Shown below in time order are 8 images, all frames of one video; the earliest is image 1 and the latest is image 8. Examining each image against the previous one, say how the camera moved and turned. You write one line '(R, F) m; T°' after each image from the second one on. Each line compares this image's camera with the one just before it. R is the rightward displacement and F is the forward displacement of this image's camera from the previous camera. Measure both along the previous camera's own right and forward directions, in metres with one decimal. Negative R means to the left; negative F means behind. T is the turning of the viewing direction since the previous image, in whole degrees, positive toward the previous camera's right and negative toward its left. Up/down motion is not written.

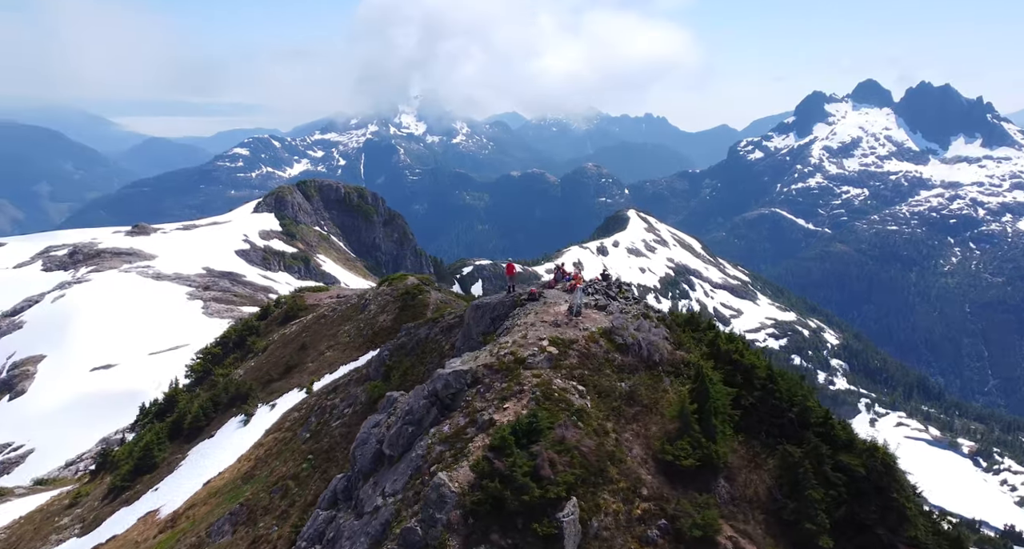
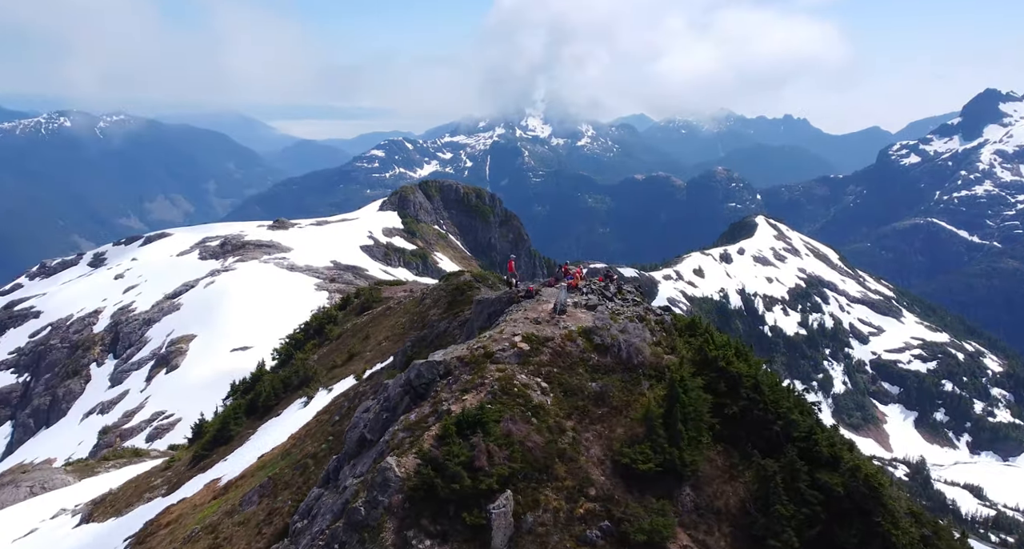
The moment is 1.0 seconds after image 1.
(+5.2, 0.0) m; -9°
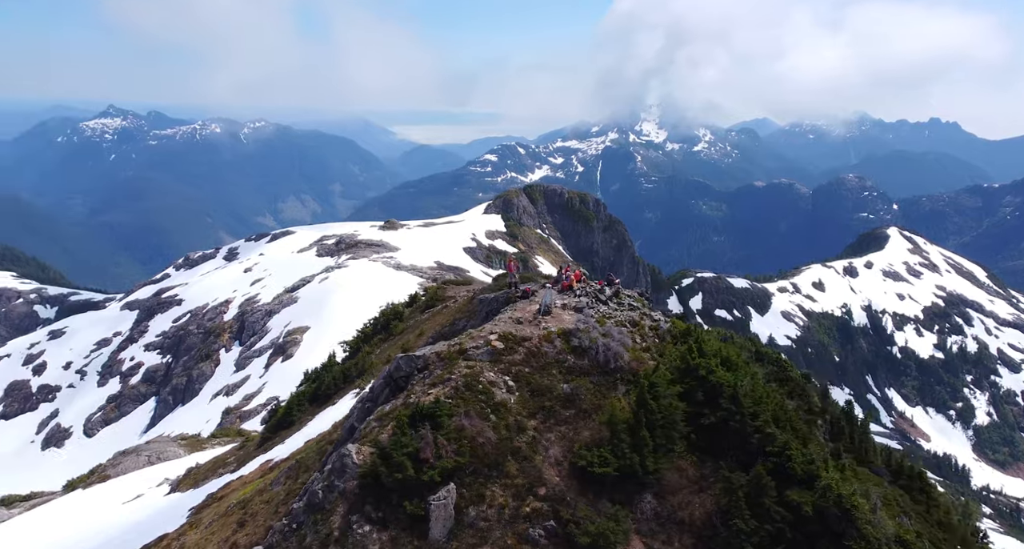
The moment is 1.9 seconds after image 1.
(+4.8, -0.1) m; -8°
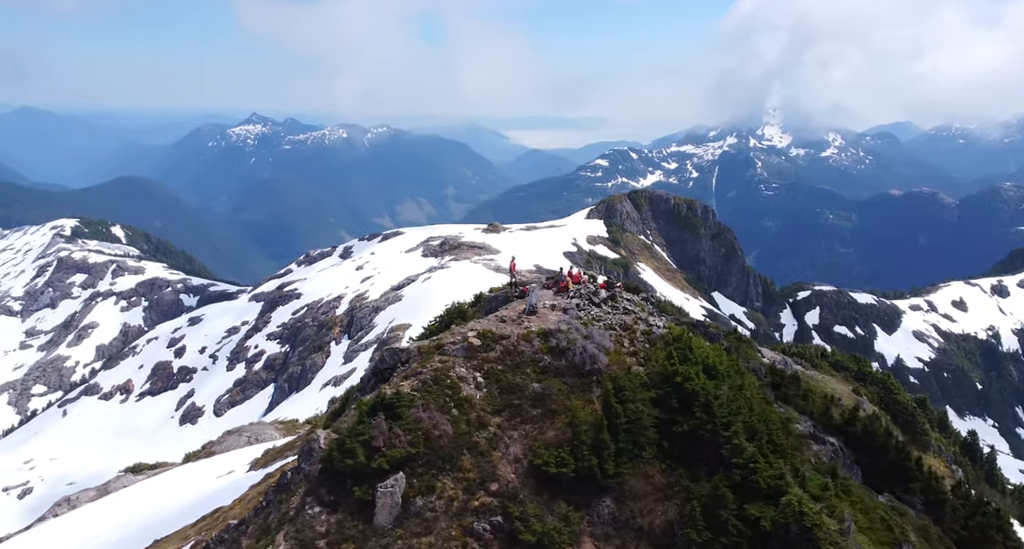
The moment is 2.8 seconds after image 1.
(+4.8, 0.0) m; -8°
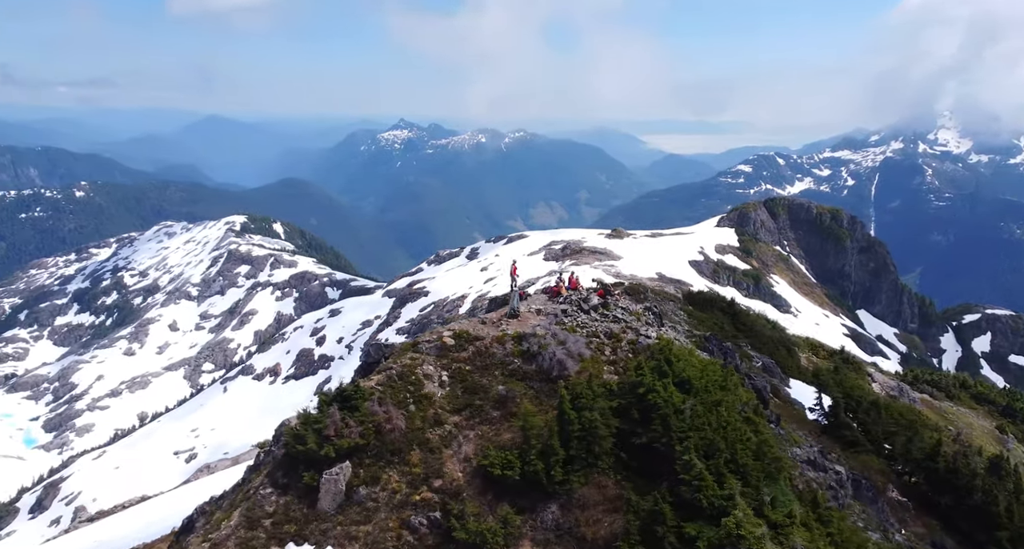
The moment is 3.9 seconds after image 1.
(+5.6, +0.2) m; -9°
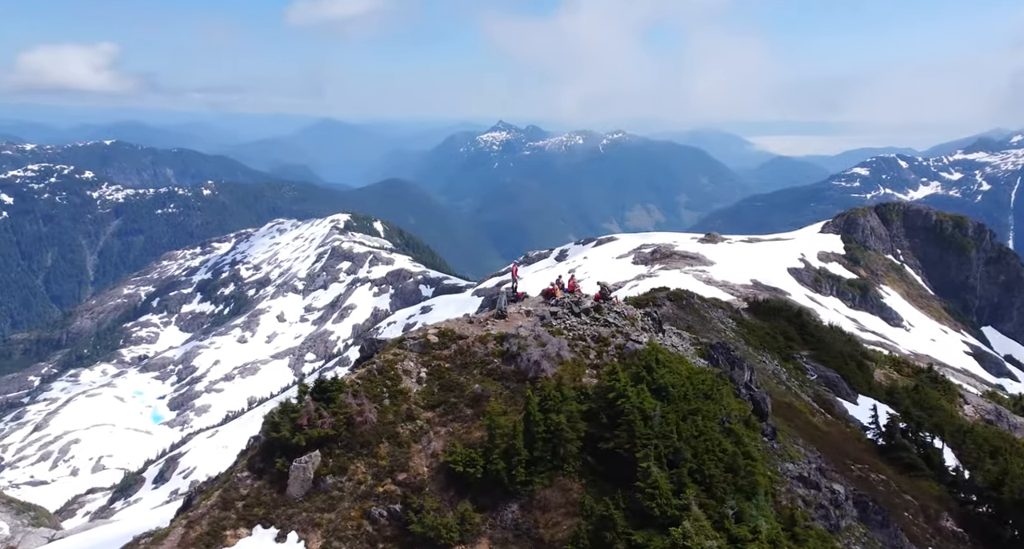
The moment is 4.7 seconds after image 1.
(+3.9, 0.0) m; -6°
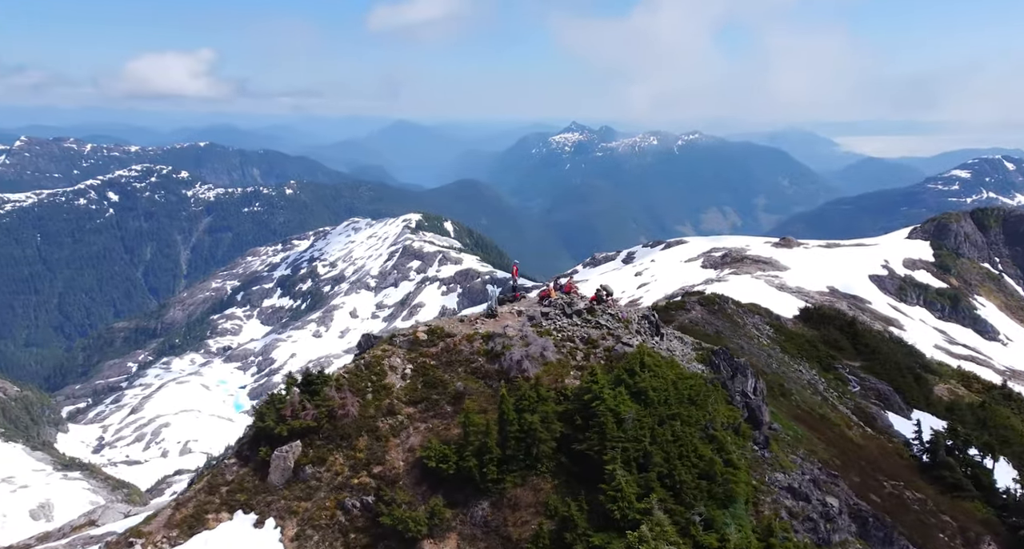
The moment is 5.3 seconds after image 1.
(+3.0, -0.1) m; -5°
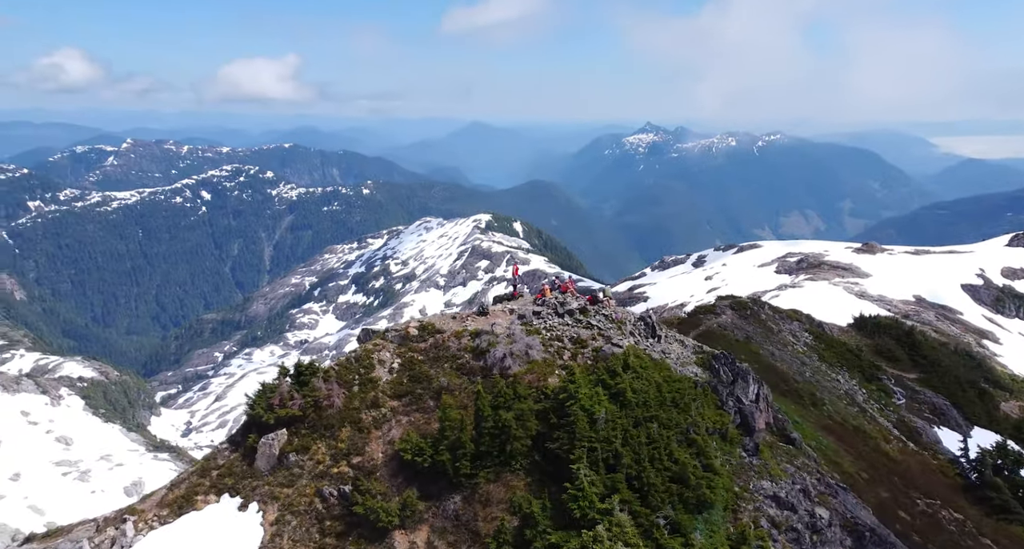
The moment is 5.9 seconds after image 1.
(+2.9, -0.1) m; -5°
